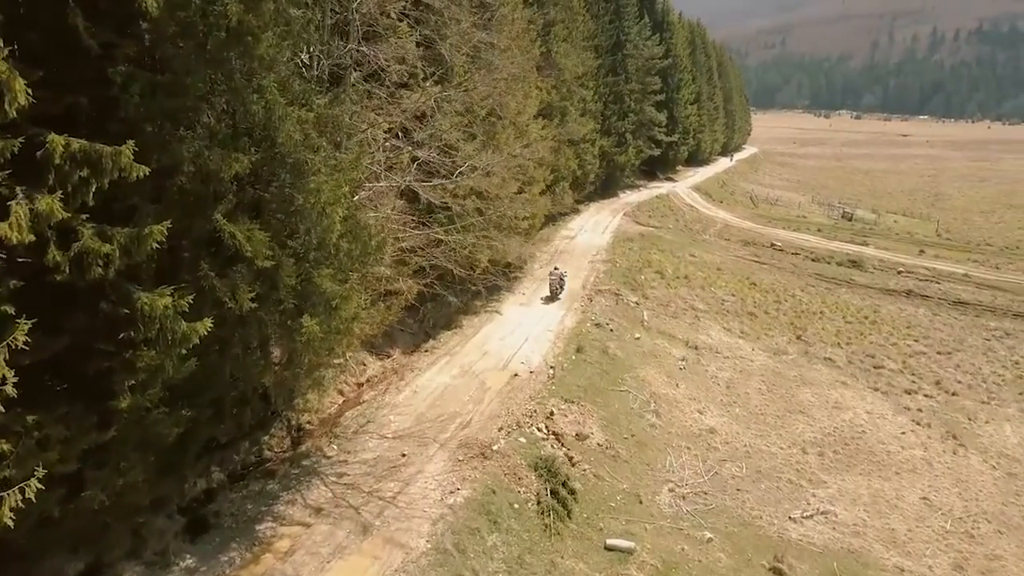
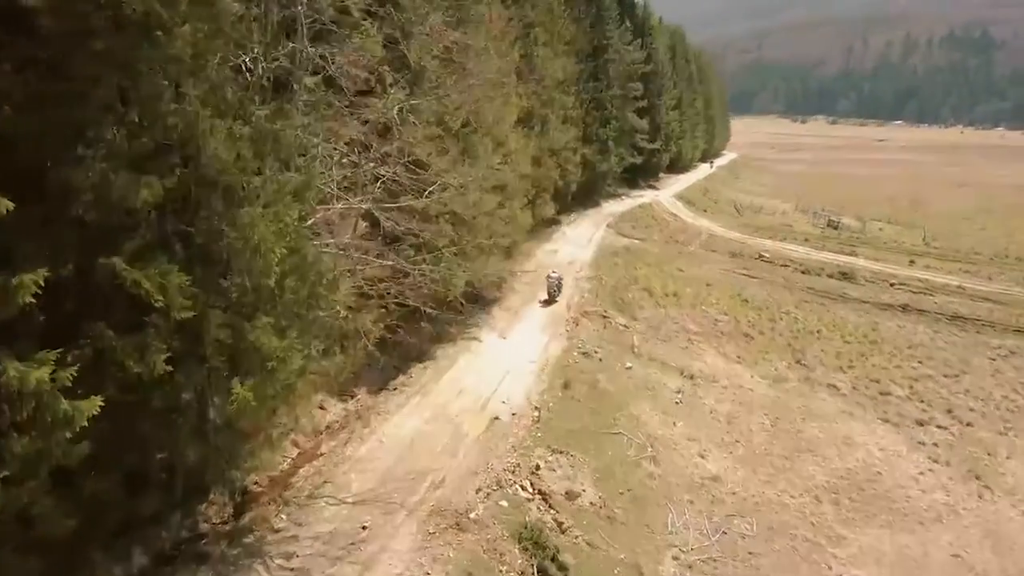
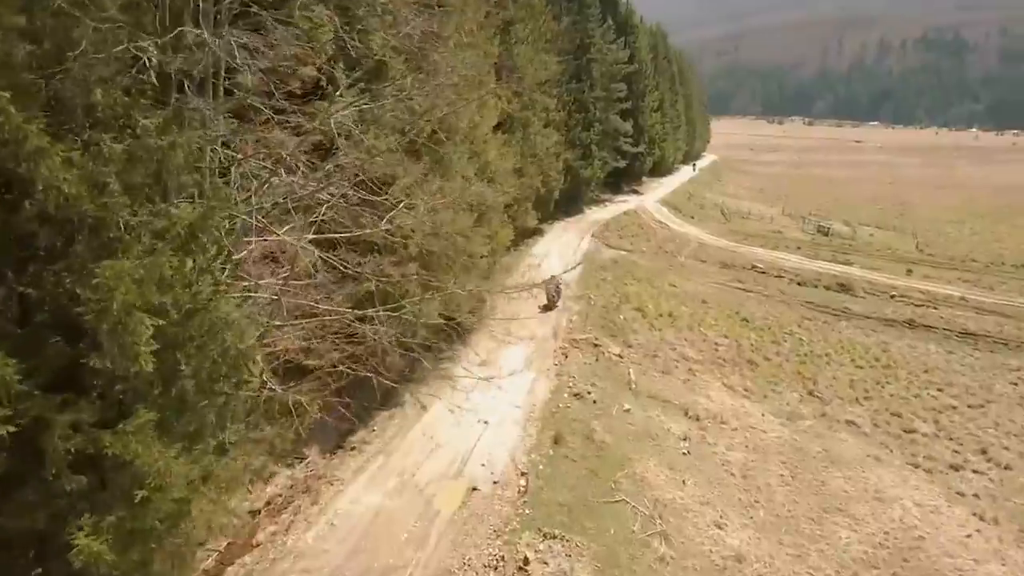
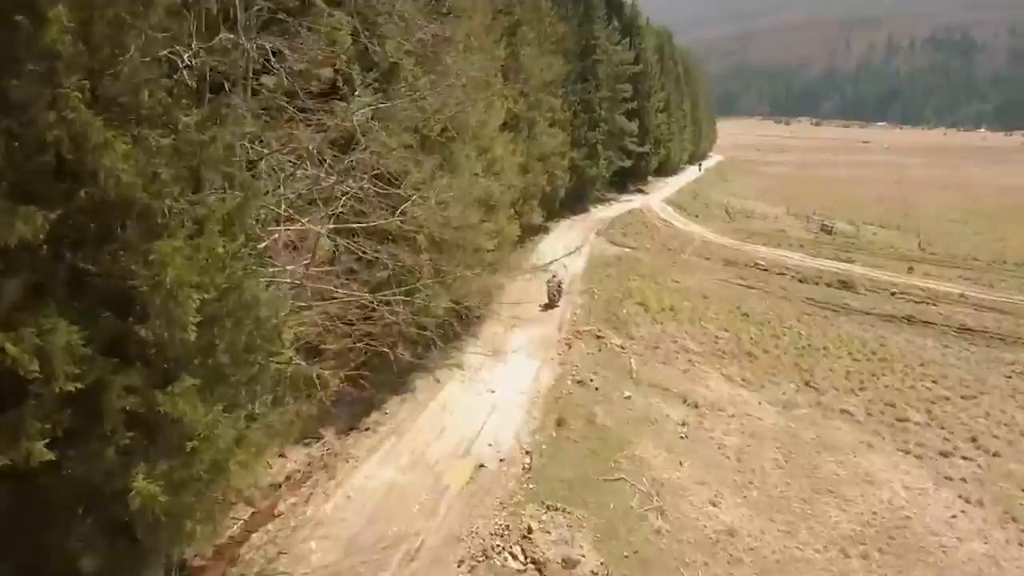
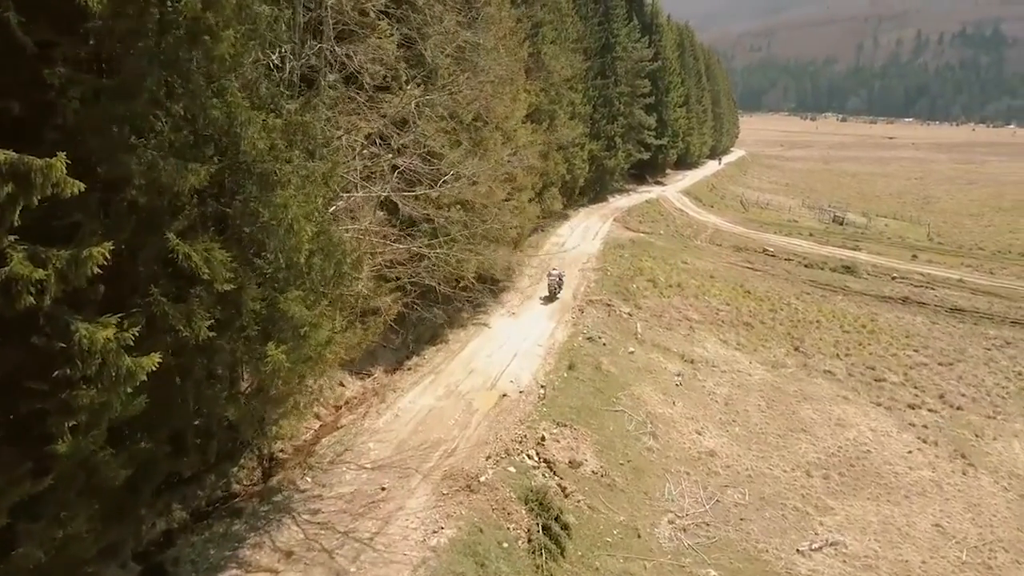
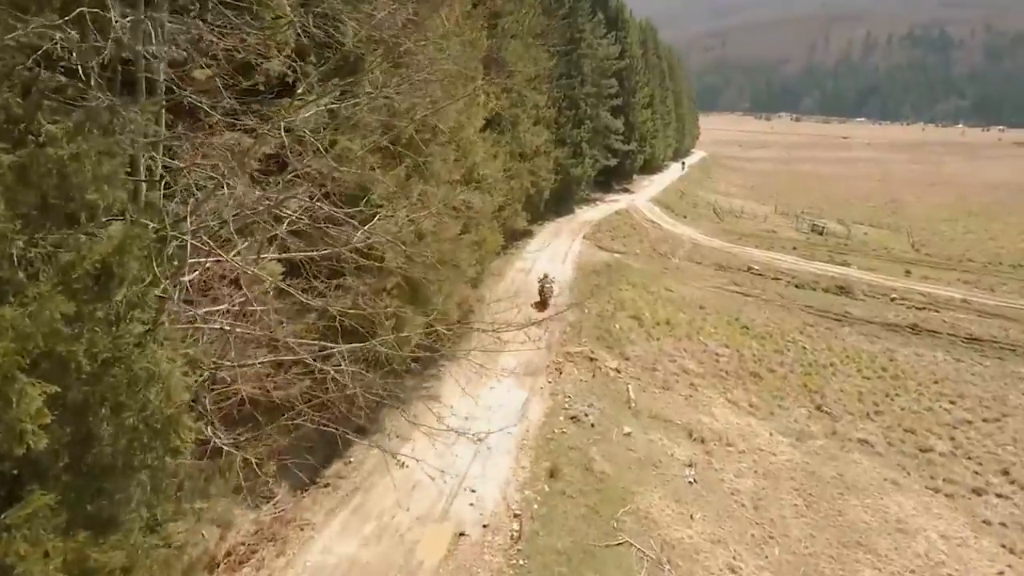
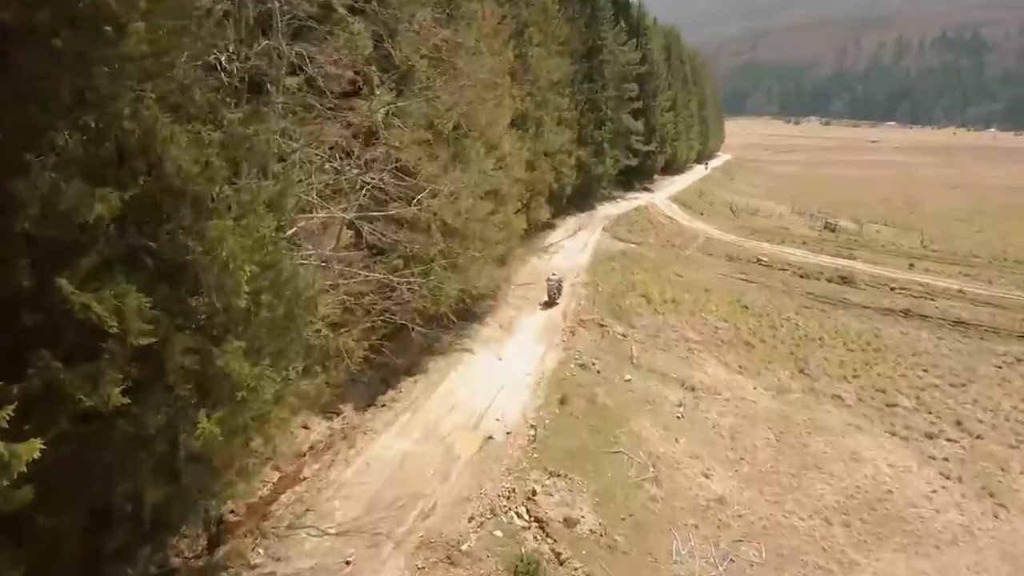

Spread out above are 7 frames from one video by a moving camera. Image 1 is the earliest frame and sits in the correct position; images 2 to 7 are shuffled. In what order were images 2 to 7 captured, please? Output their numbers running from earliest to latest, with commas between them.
5, 2, 7, 4, 3, 6
